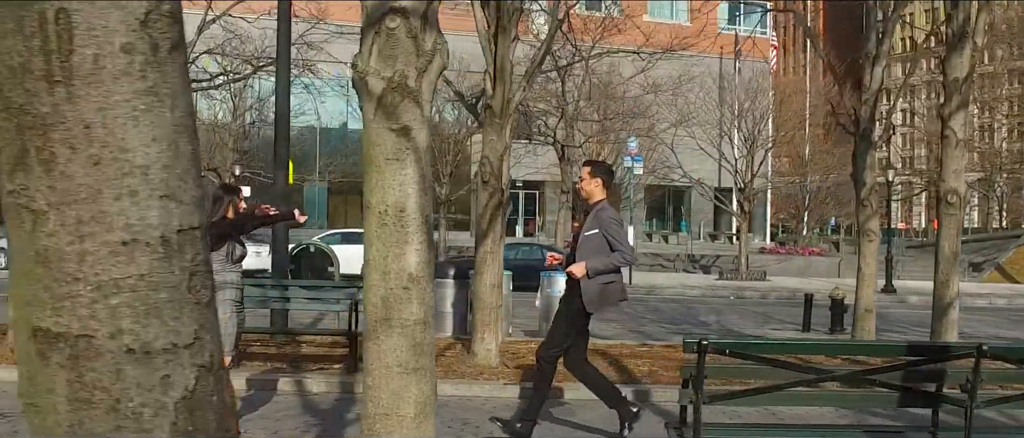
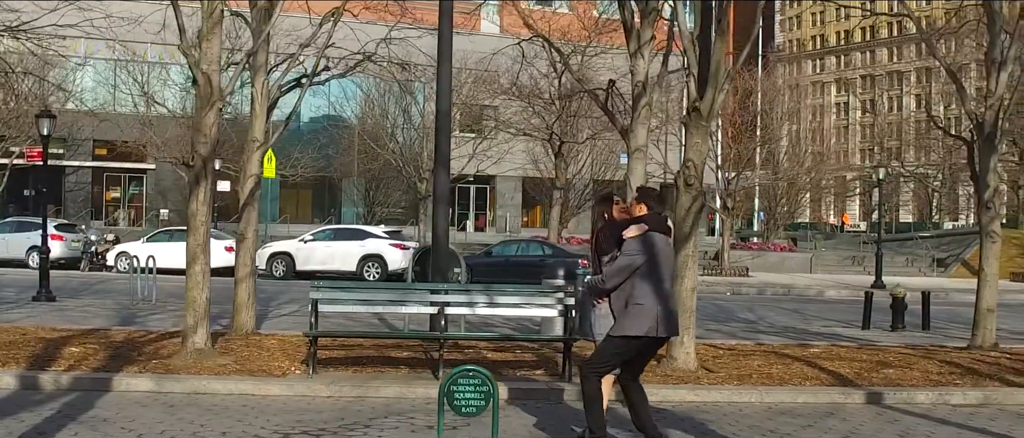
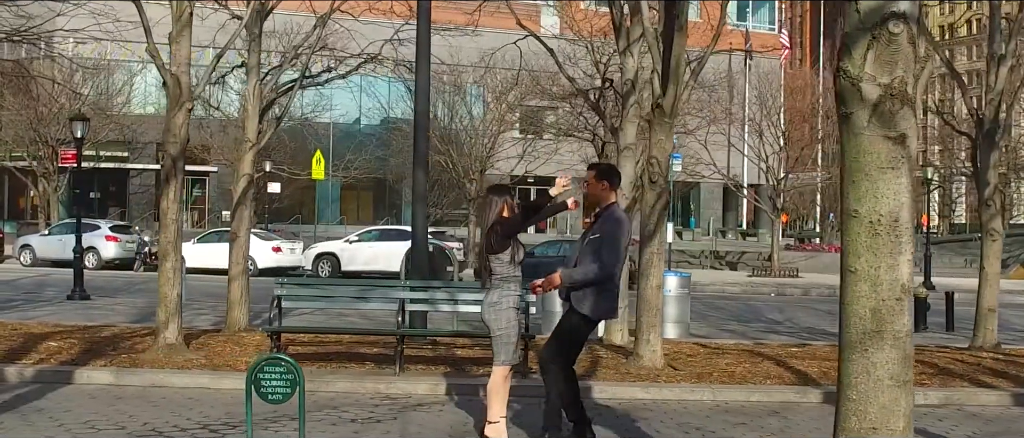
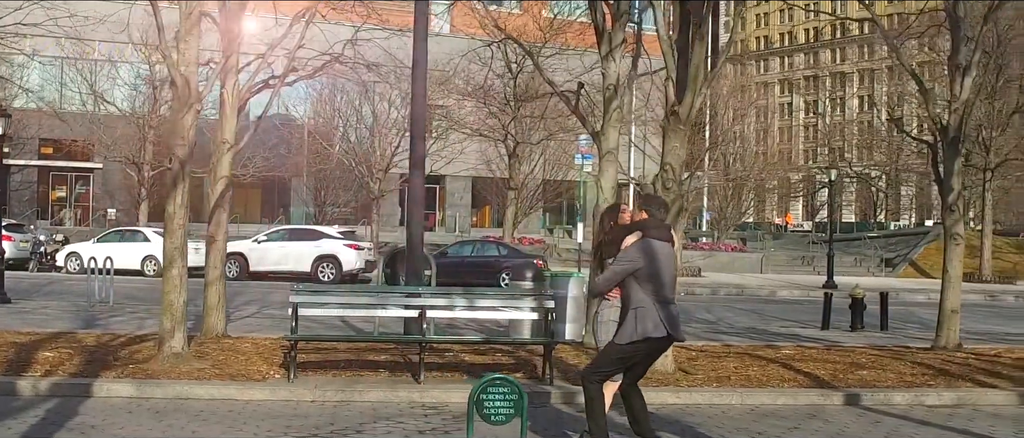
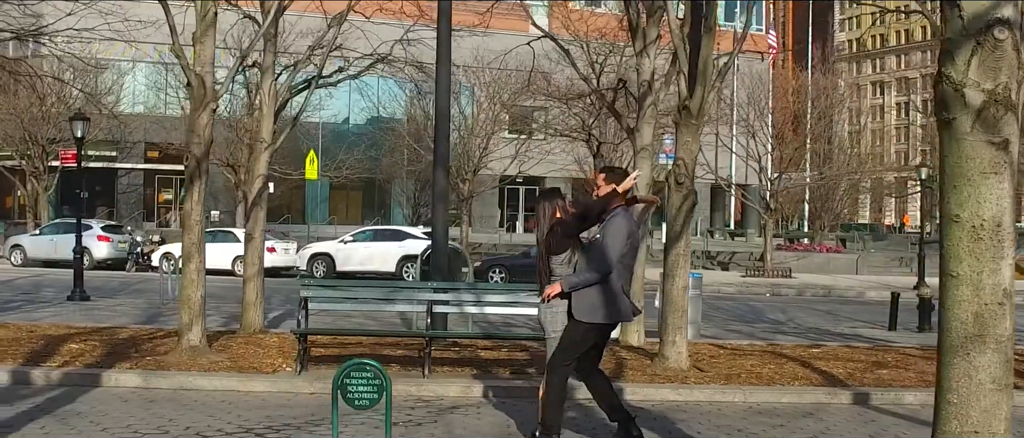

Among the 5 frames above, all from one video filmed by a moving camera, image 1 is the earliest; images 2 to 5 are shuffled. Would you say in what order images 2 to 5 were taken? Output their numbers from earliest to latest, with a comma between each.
3, 5, 2, 4
